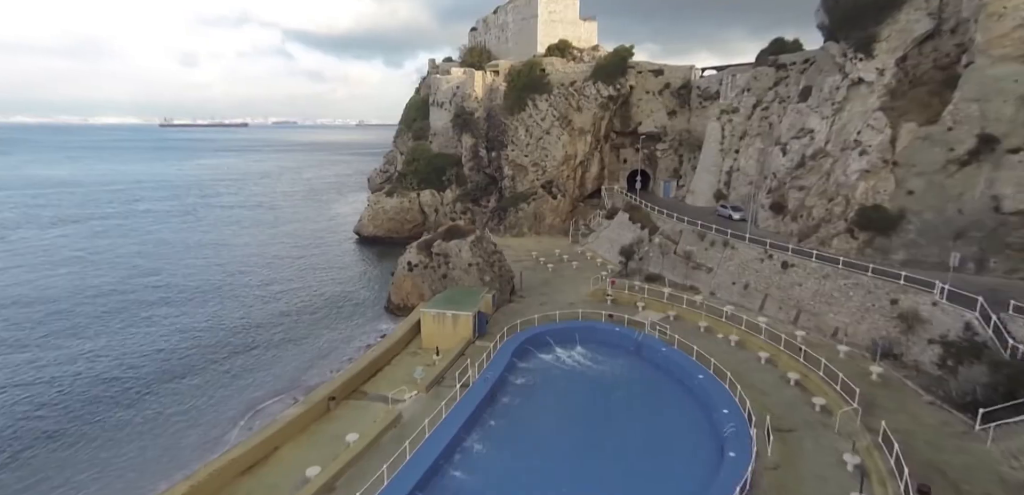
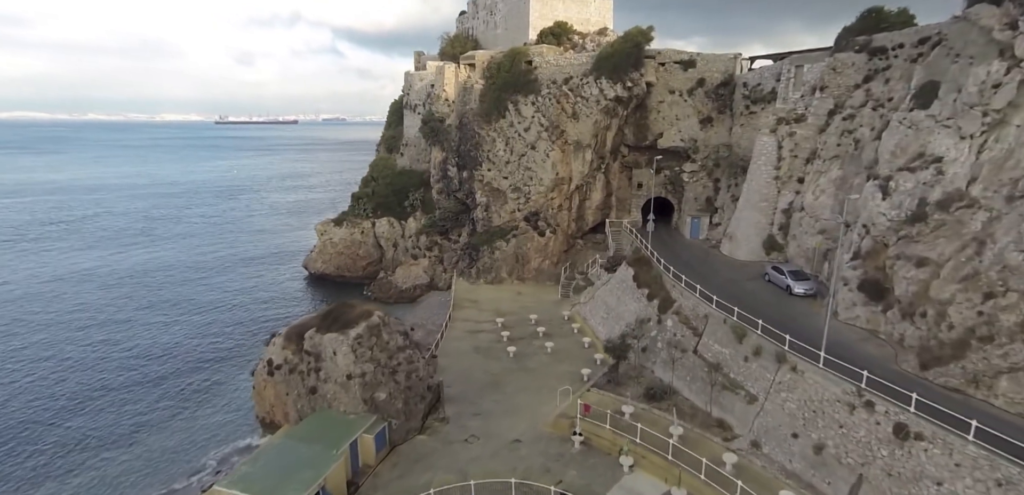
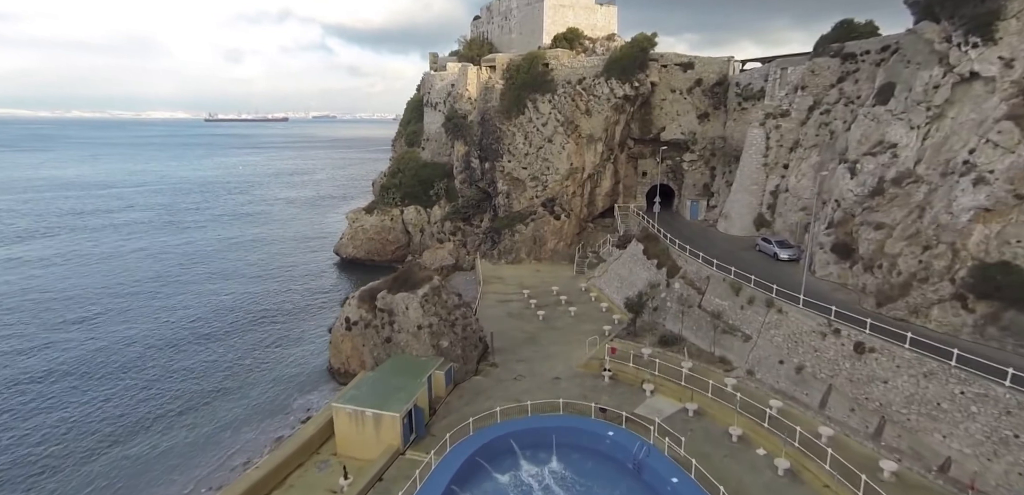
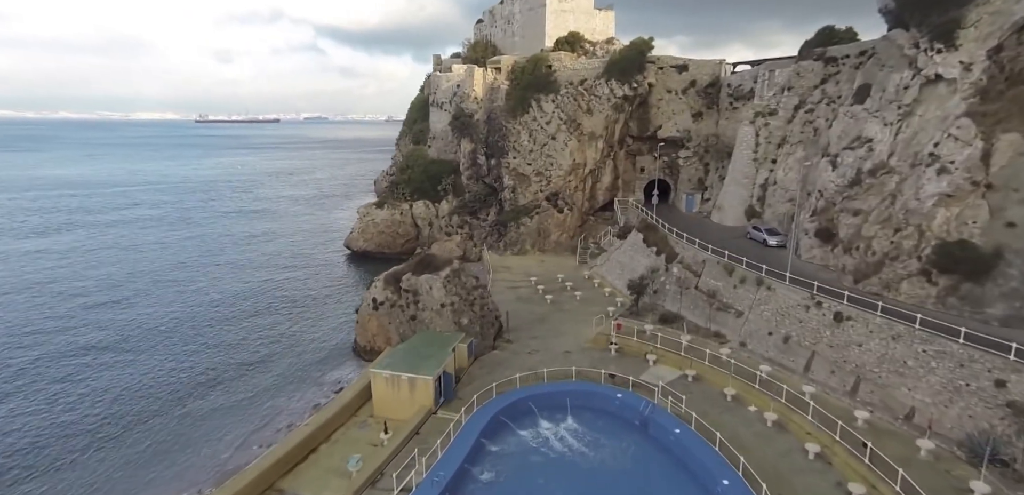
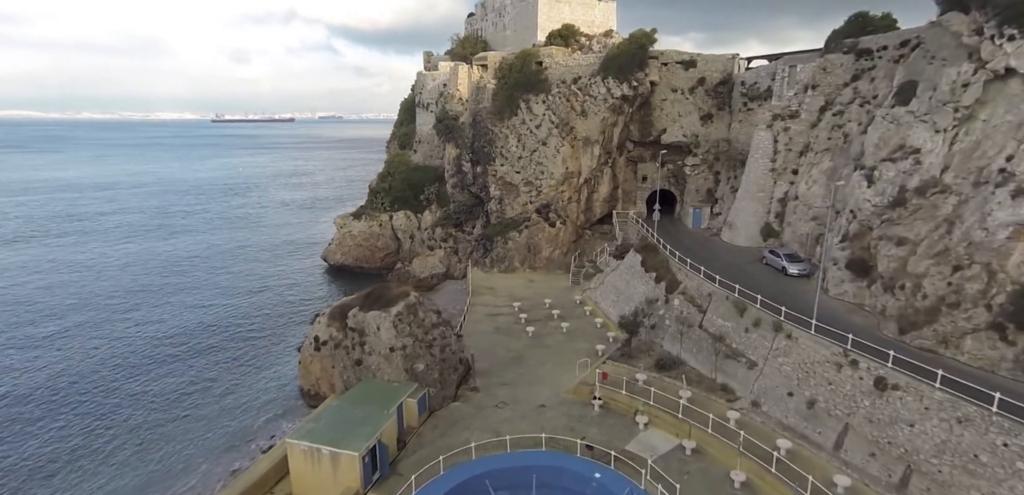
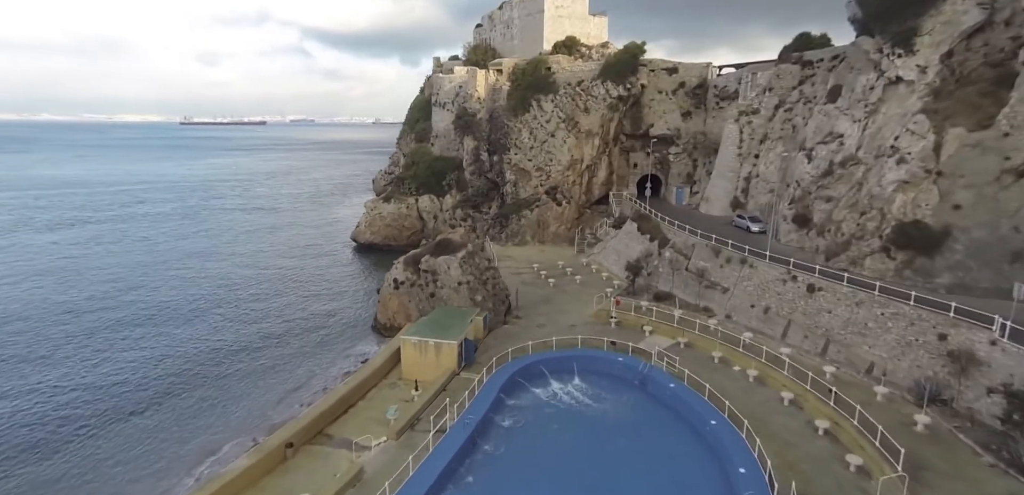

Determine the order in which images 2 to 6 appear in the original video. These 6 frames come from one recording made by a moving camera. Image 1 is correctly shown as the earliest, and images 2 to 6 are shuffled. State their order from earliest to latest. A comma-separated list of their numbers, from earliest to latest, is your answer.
6, 4, 3, 5, 2
